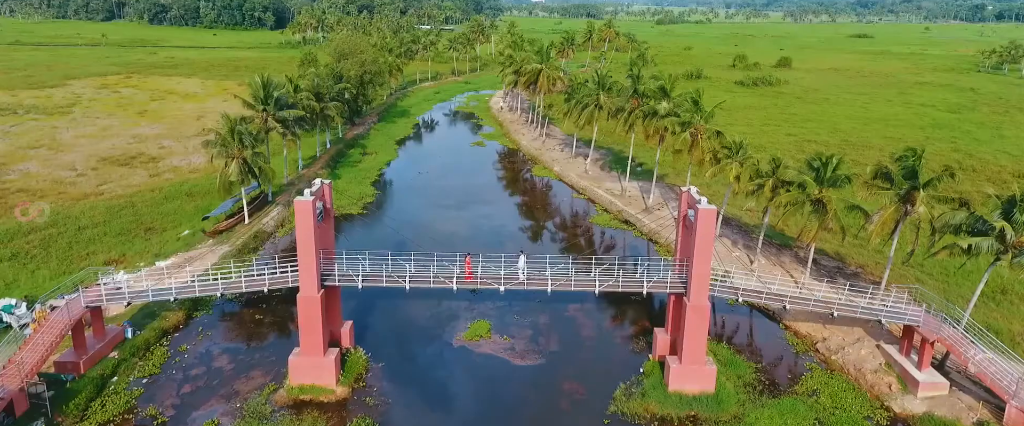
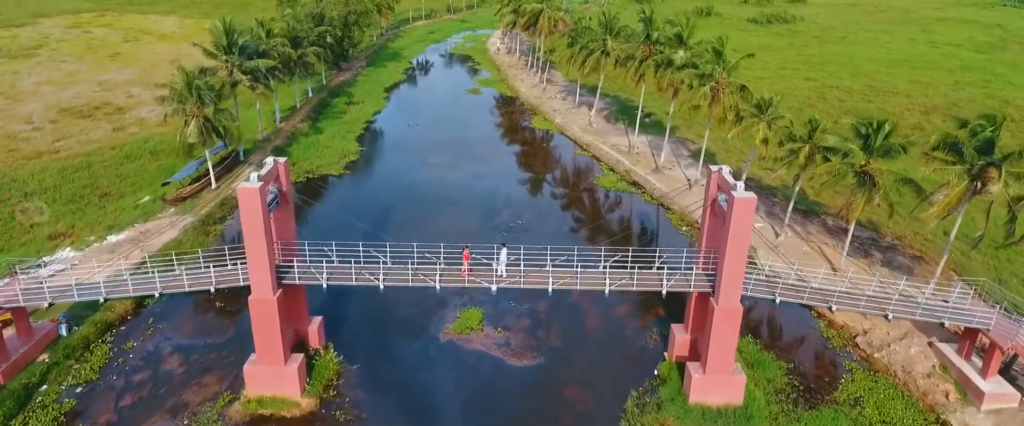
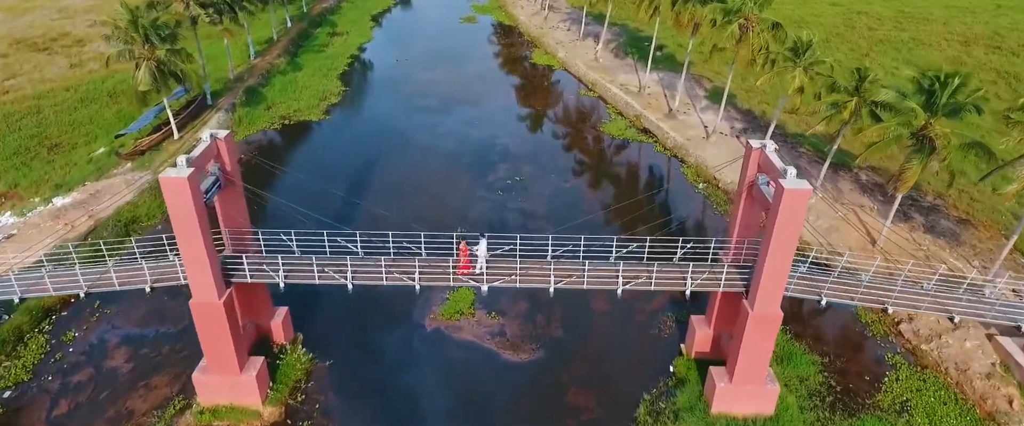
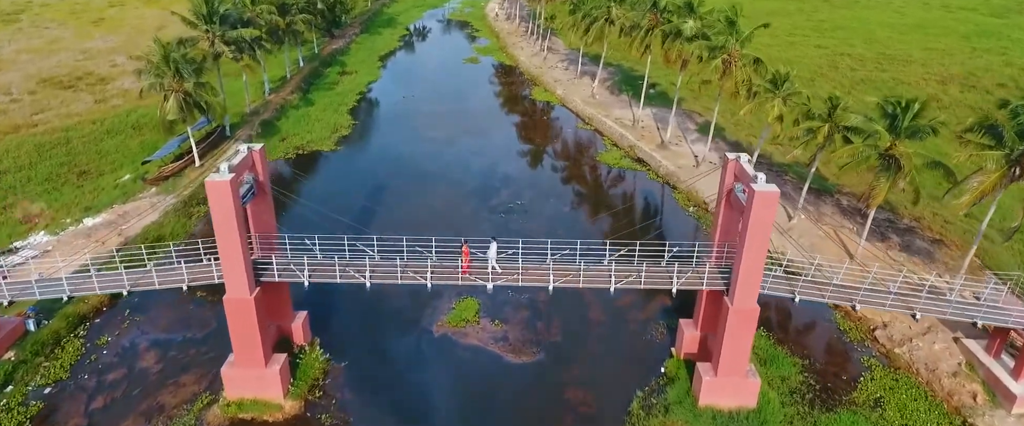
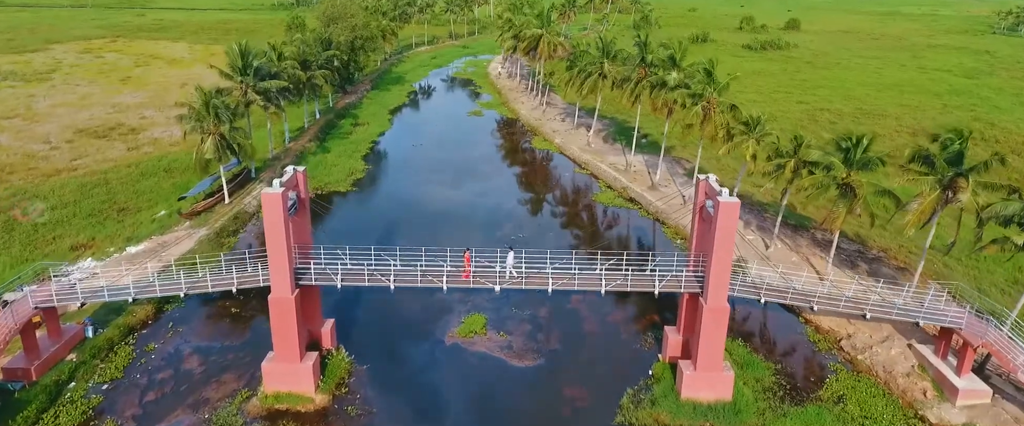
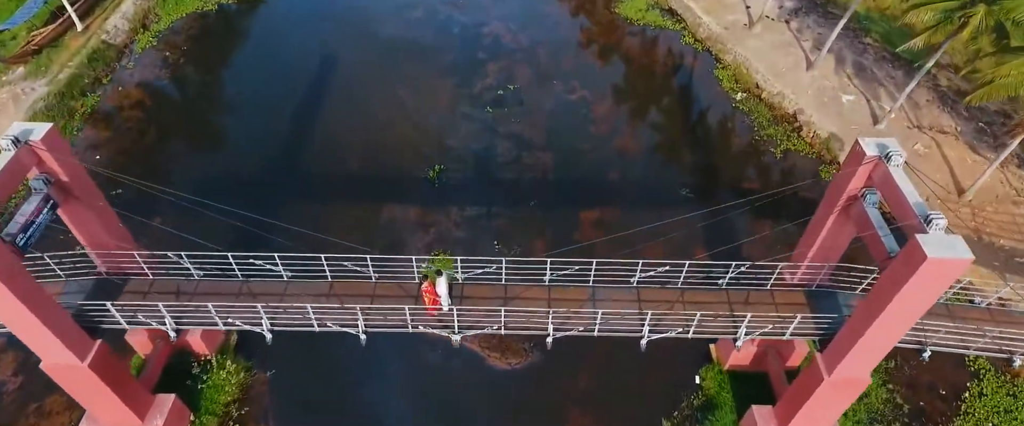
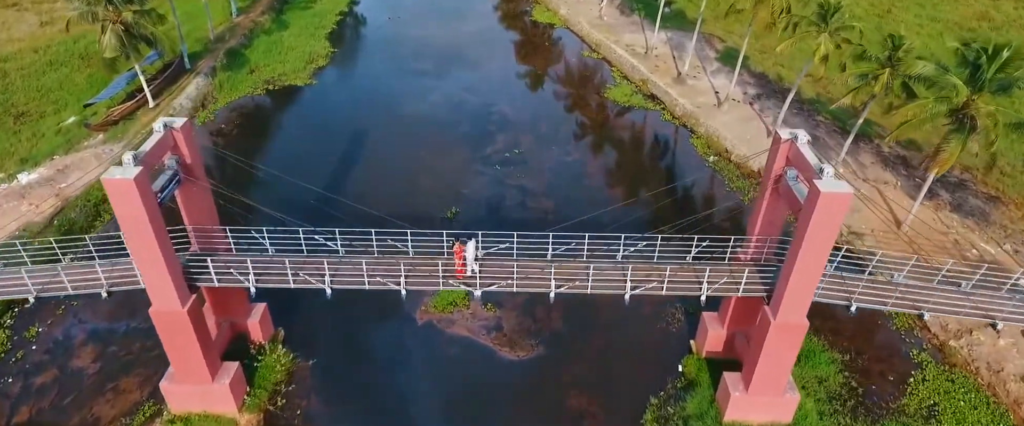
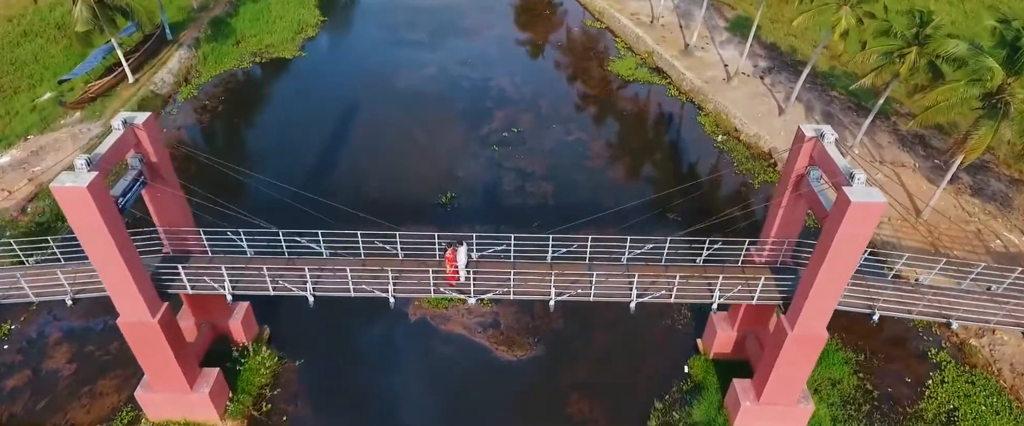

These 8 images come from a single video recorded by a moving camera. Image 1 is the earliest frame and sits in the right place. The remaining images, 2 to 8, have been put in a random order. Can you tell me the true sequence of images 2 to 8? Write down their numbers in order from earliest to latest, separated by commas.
5, 2, 4, 3, 7, 8, 6
